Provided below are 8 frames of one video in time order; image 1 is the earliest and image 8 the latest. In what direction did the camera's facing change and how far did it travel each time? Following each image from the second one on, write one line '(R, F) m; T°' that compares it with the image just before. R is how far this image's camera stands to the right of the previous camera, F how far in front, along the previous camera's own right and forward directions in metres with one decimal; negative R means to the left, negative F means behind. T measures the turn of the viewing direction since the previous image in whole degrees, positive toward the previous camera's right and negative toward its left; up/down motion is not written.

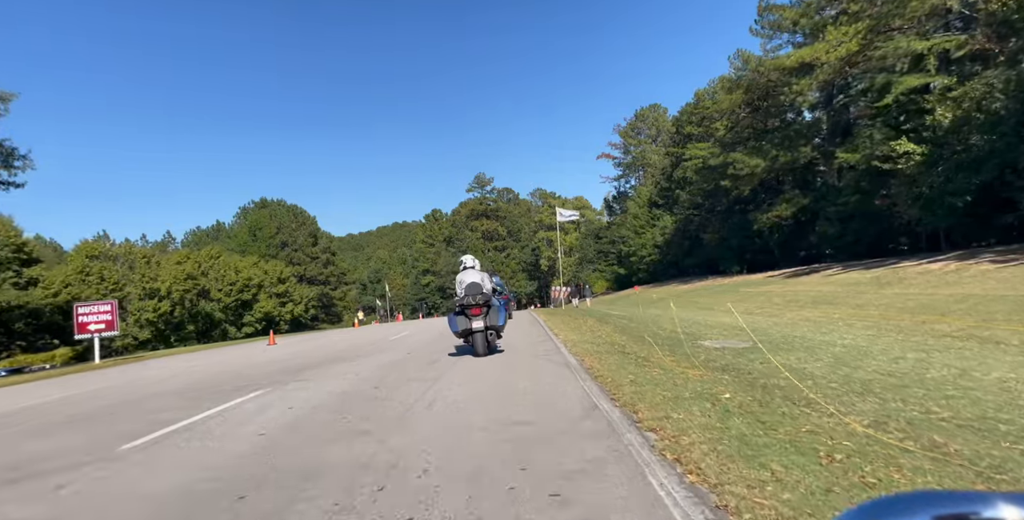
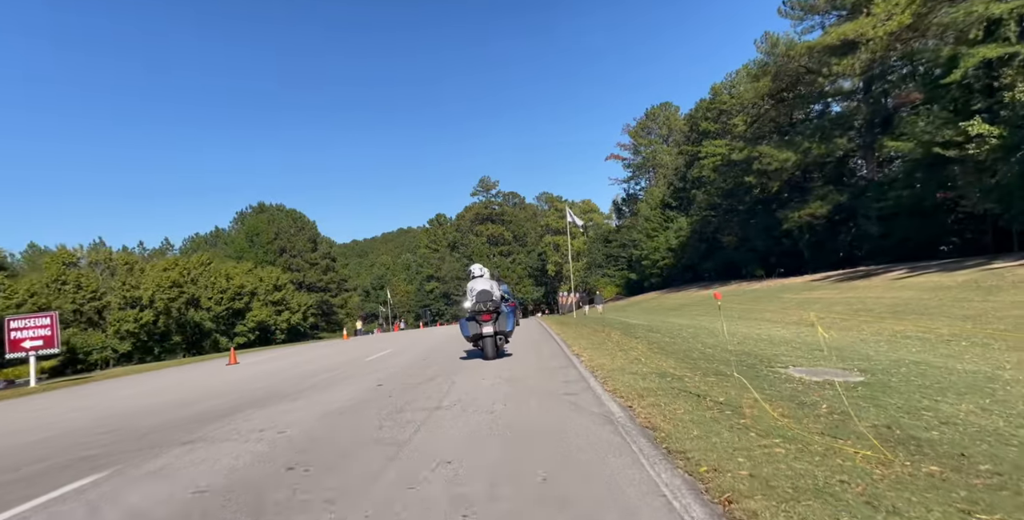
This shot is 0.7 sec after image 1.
(0.0, +3.3) m; -1°
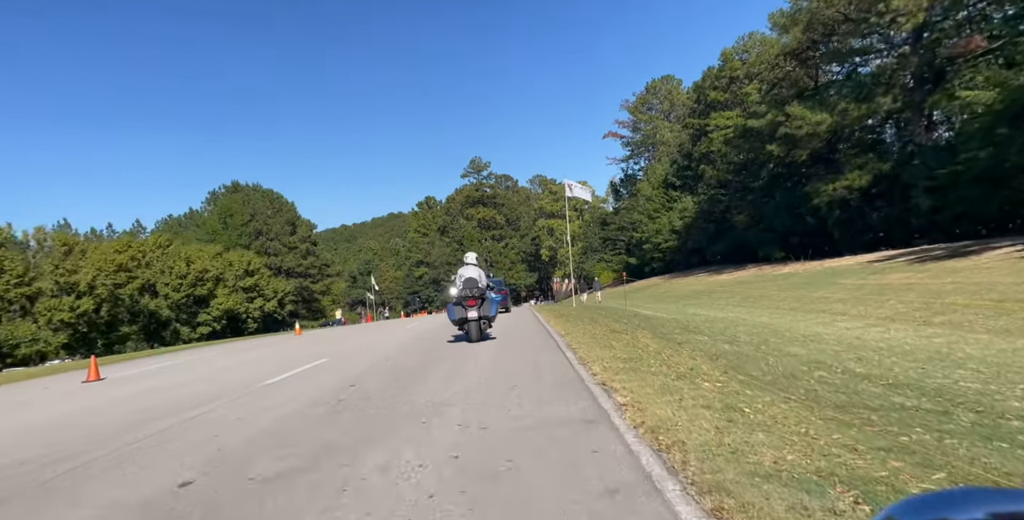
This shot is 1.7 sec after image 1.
(+0.2, +5.1) m; +1°
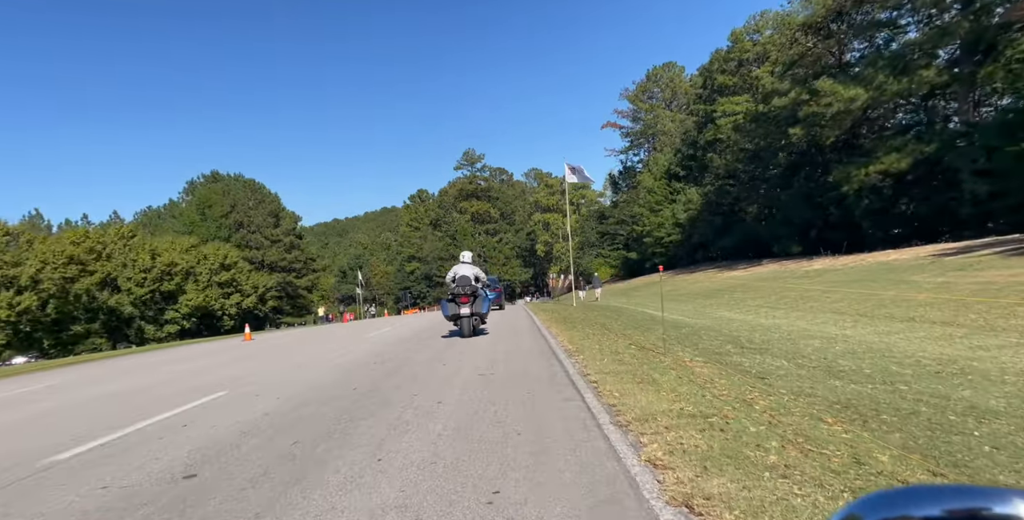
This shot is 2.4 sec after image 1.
(+0.1, +3.8) m; +1°
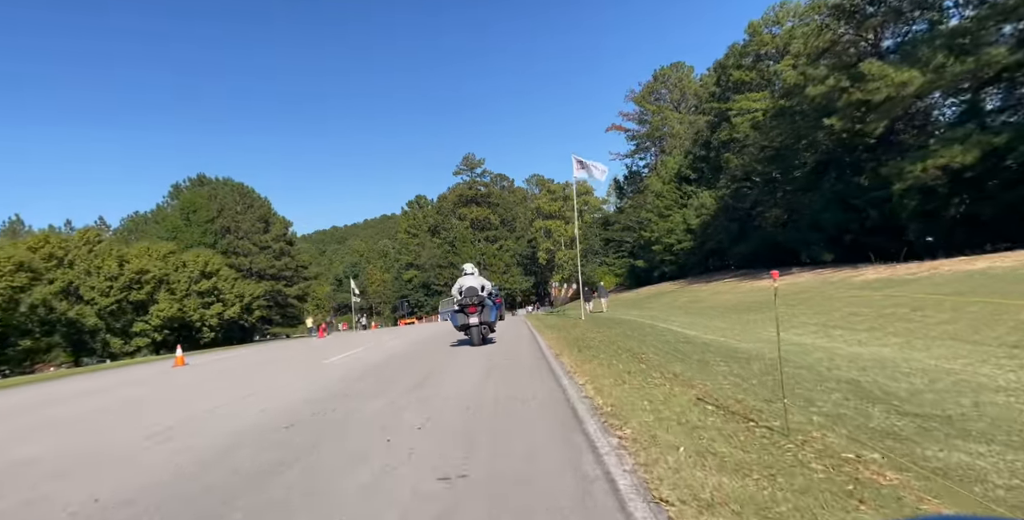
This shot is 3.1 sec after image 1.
(0.0, +4.0) m; 0°
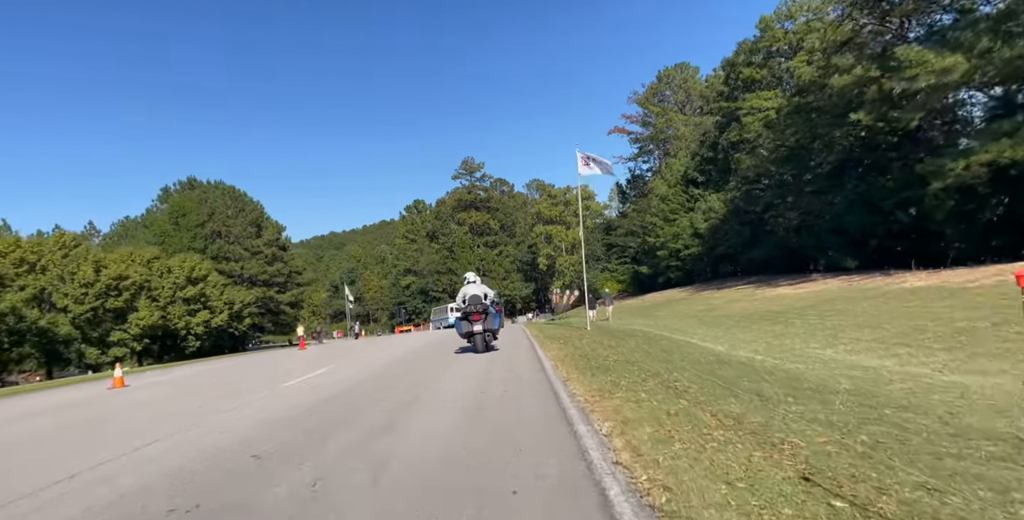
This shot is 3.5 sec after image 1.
(+0.1, +2.5) m; 0°
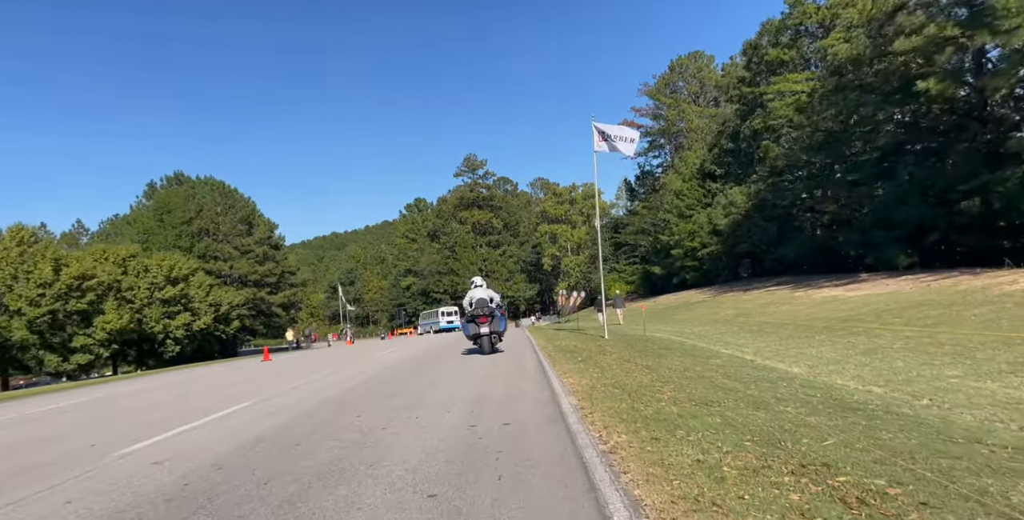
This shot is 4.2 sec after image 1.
(0.0, +4.4) m; 0°
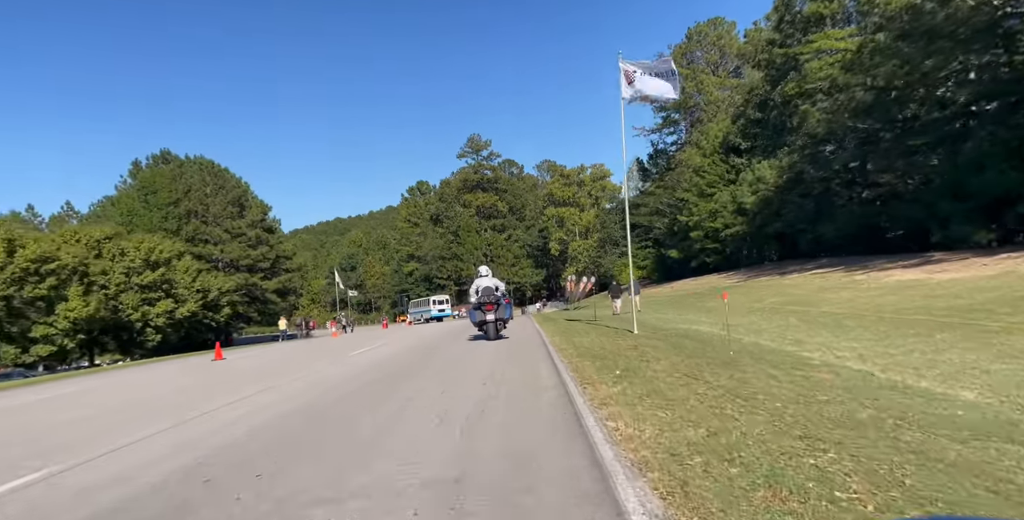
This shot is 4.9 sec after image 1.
(0.0, +4.5) m; -1°
